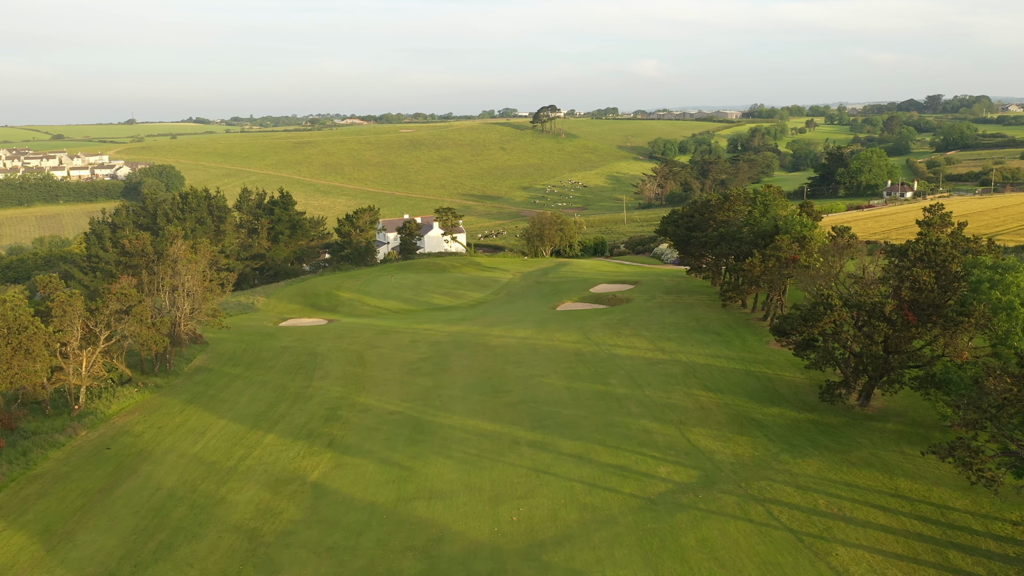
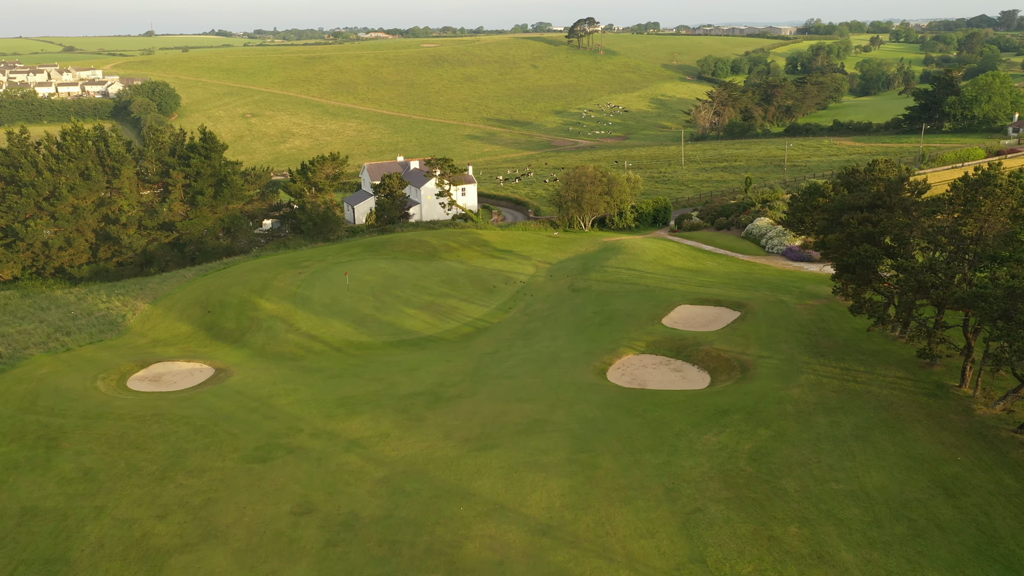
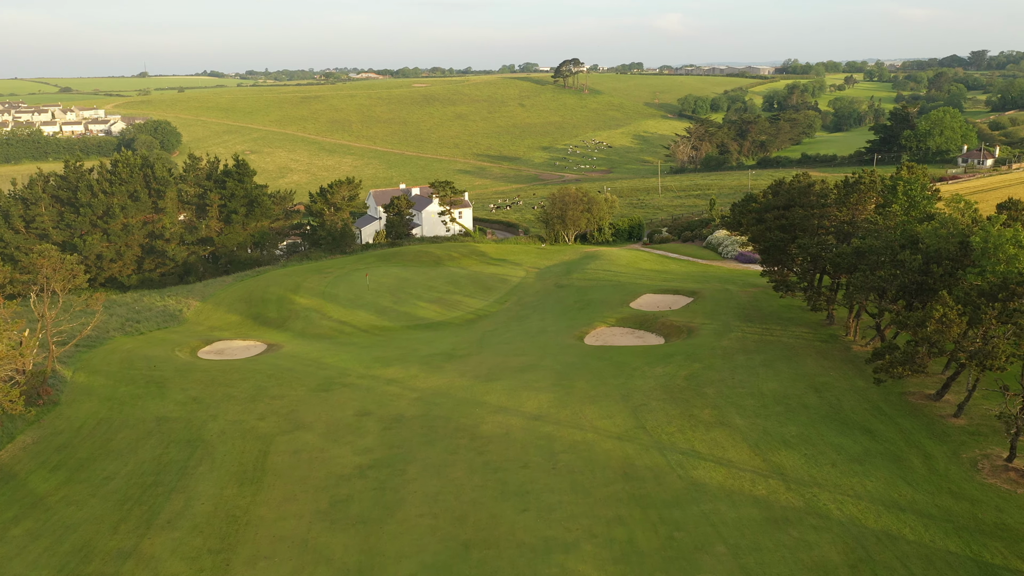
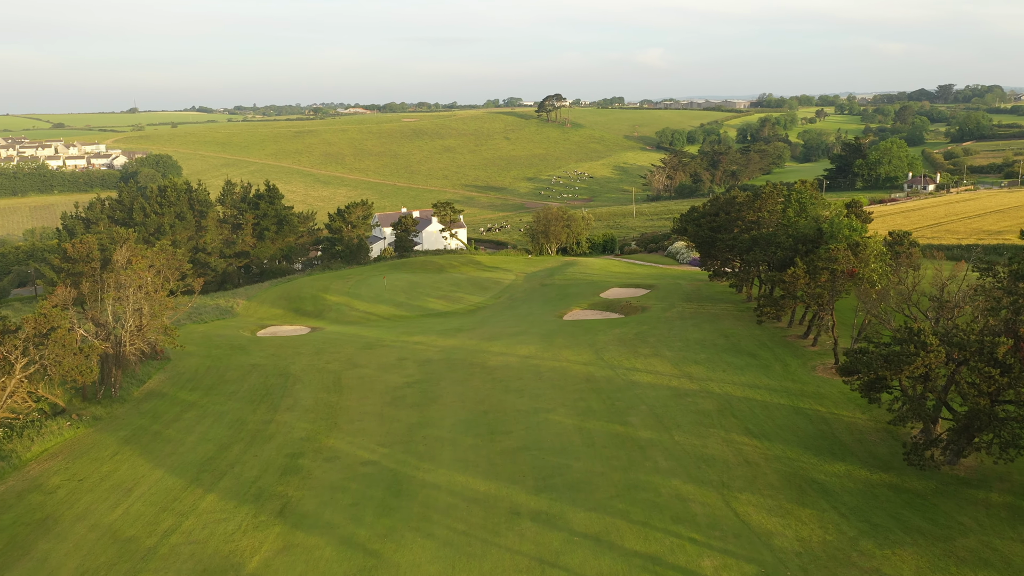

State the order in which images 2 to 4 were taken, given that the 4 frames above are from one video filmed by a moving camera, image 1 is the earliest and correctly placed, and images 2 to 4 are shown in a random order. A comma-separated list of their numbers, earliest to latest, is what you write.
4, 3, 2
